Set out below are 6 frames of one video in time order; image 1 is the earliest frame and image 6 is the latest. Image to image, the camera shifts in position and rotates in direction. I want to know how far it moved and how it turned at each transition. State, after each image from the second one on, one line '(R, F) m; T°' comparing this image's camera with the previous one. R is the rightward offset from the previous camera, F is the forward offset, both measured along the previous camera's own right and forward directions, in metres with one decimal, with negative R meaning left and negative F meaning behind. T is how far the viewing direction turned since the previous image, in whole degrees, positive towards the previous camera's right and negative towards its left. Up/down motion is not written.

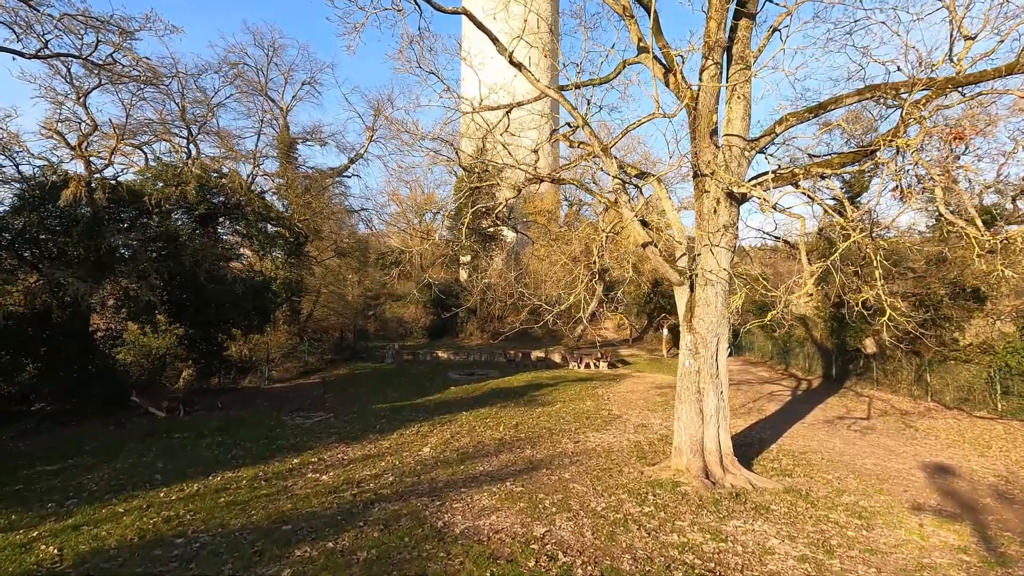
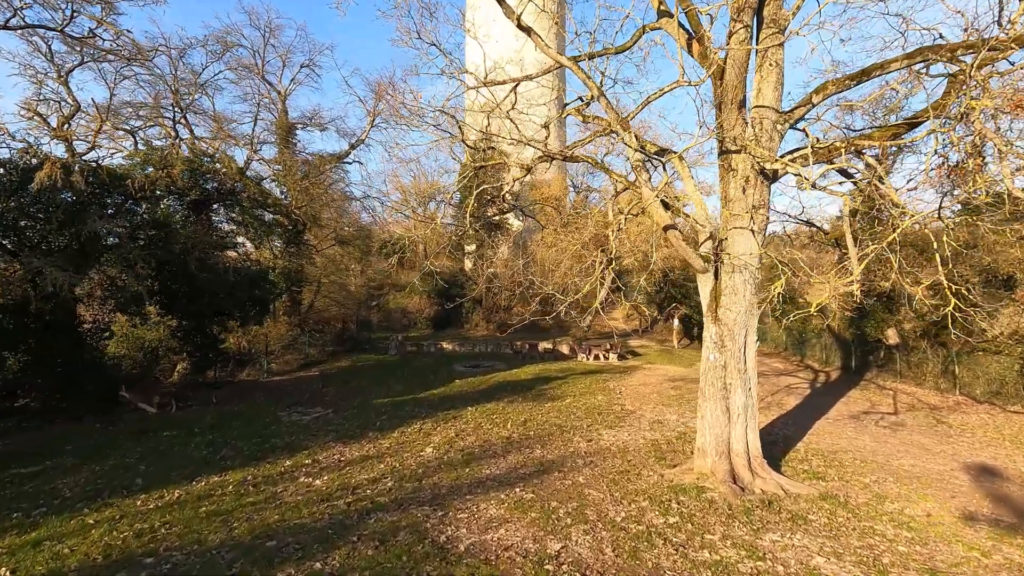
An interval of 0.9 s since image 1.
(0.0, +0.6) m; -1°
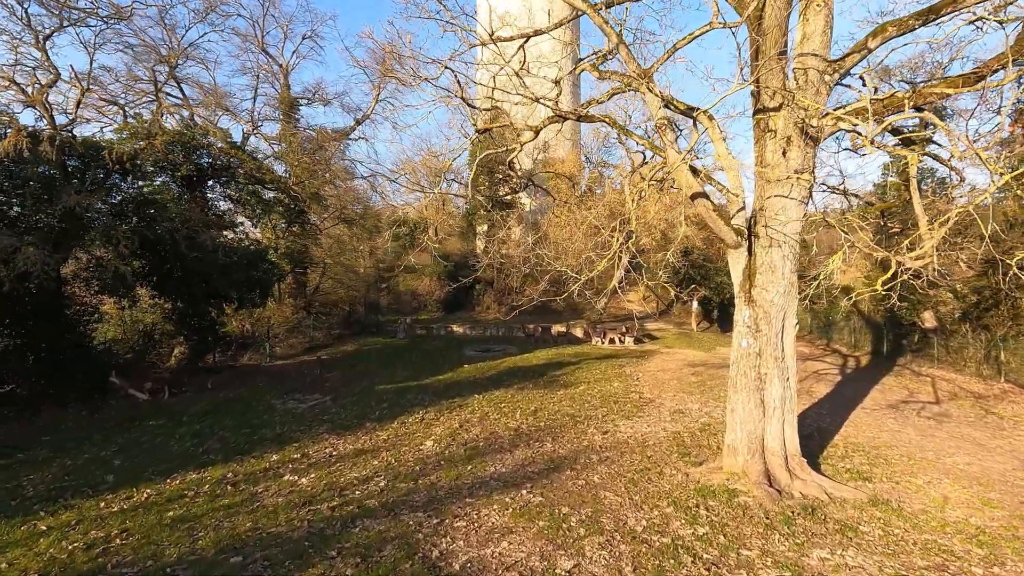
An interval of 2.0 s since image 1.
(+0.1, +0.8) m; -2°
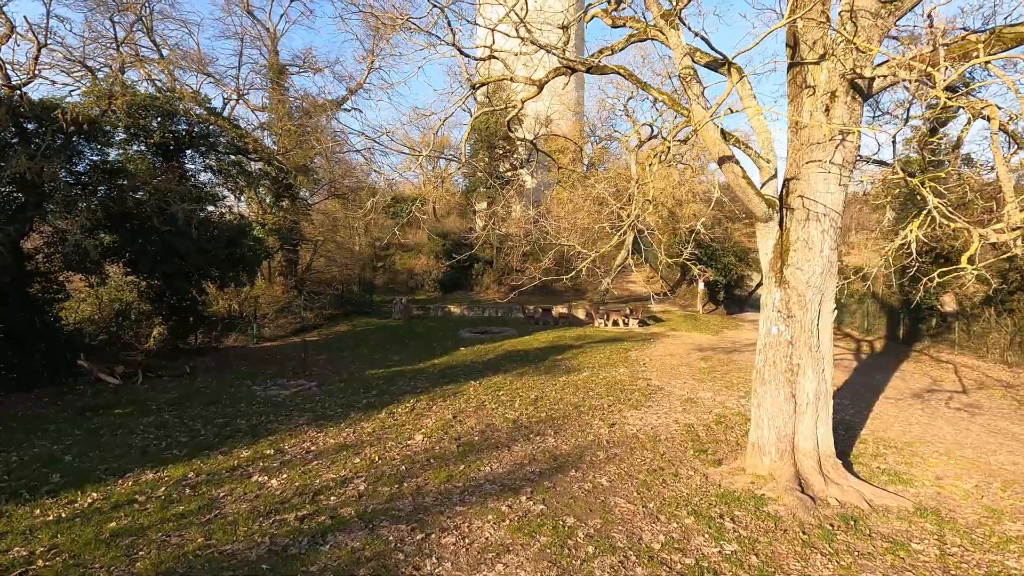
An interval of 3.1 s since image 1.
(0.0, +0.8) m; 0°
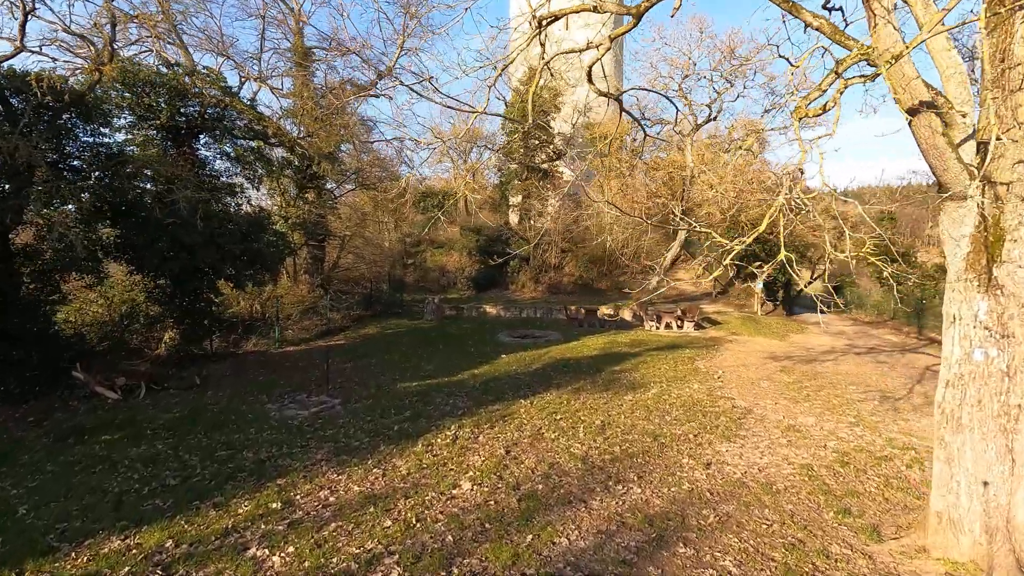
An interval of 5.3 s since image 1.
(-0.4, +1.5) m; -3°
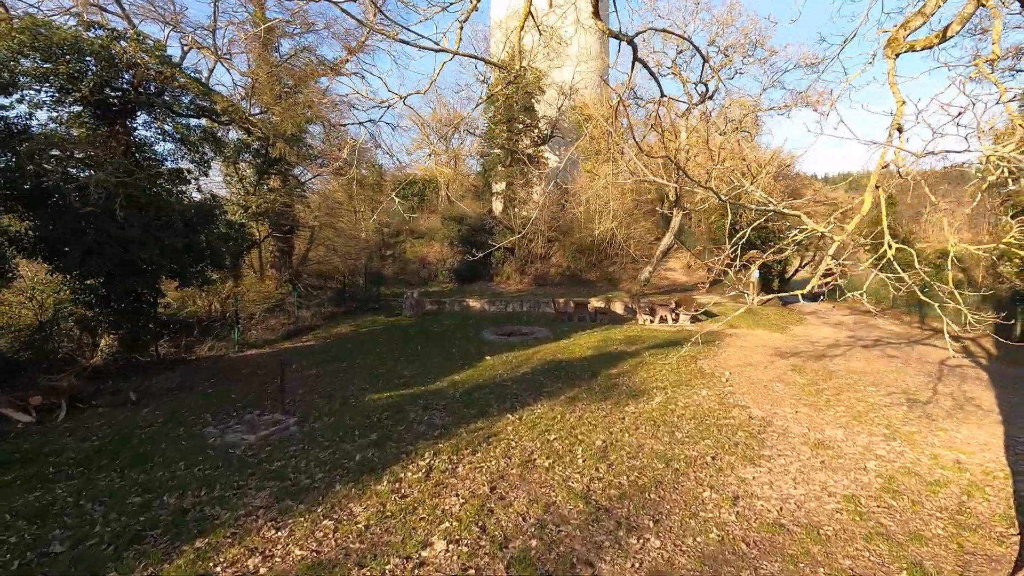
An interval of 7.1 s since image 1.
(0.0, +1.1) m; +2°
